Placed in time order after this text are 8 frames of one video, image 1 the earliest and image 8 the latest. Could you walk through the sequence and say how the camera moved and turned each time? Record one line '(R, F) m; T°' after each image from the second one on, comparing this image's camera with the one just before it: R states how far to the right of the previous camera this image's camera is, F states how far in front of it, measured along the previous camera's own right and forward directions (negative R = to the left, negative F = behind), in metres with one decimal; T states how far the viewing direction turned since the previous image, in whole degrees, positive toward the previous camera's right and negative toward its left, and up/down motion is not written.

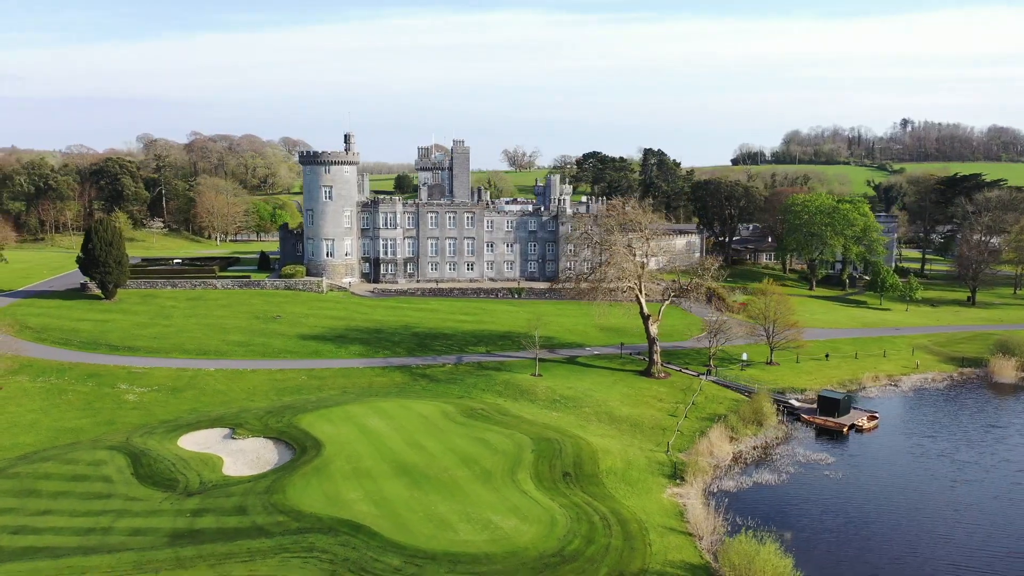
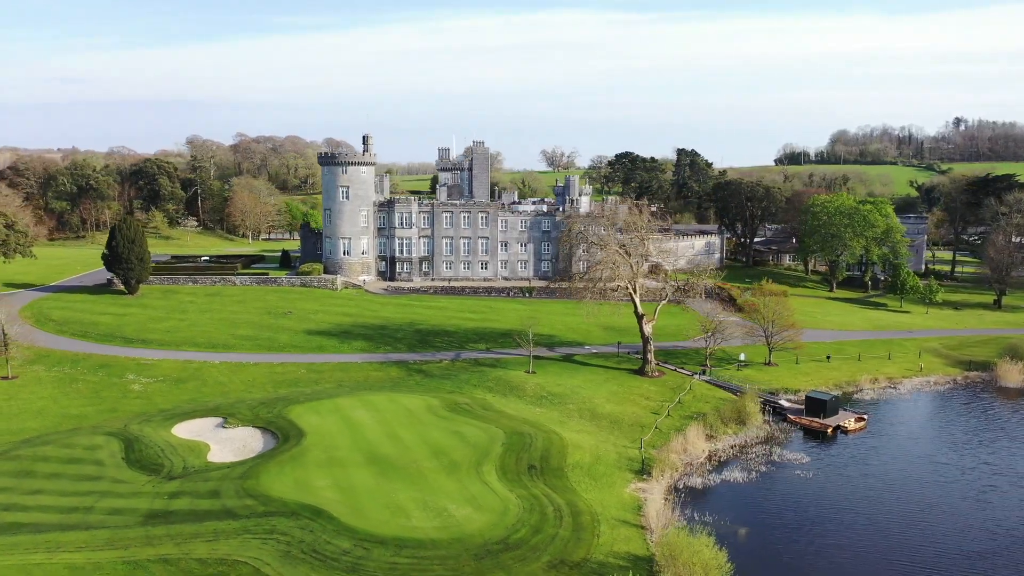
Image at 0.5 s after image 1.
(+3.2, -0.9) m; -3°
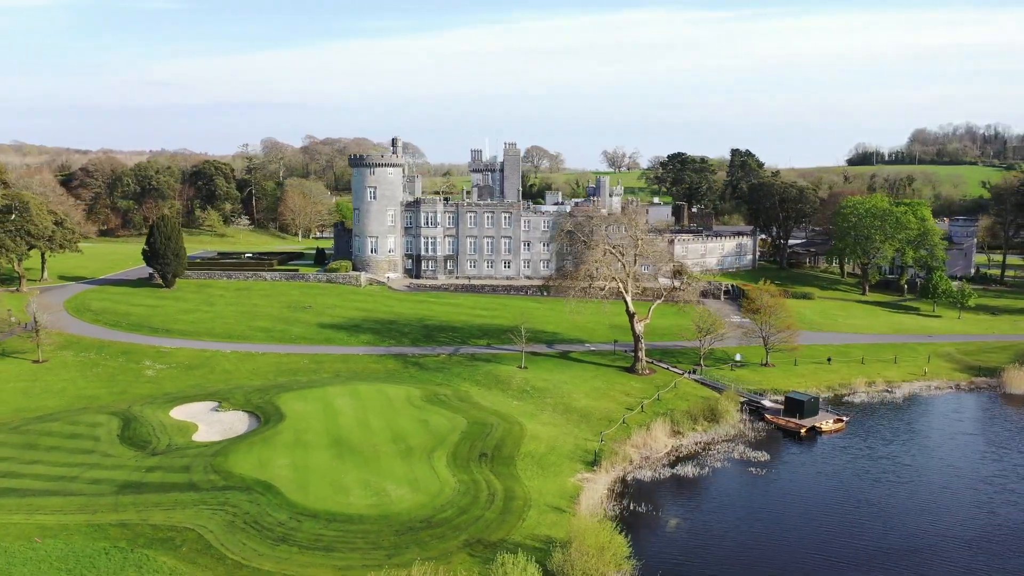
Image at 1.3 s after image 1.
(+5.1, -1.4) m; -5°
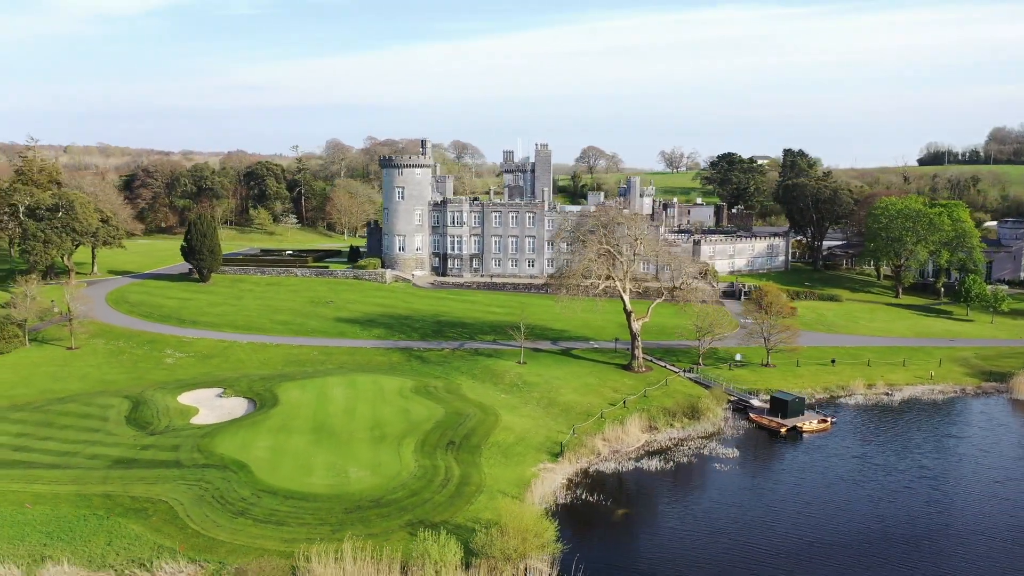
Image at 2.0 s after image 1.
(+4.5, -1.3) m; -5°
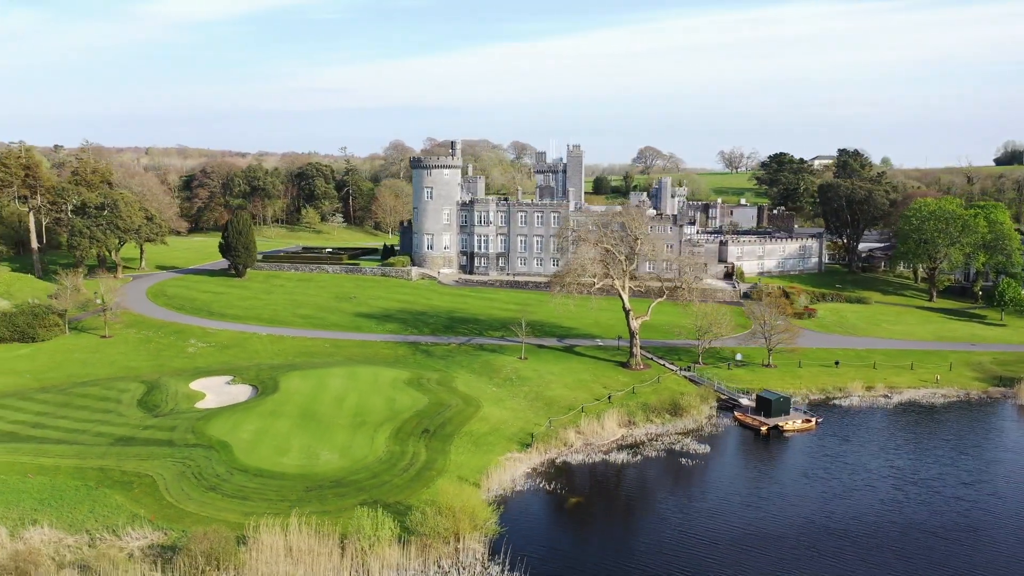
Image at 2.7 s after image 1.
(+4.5, -1.3) m; -5°
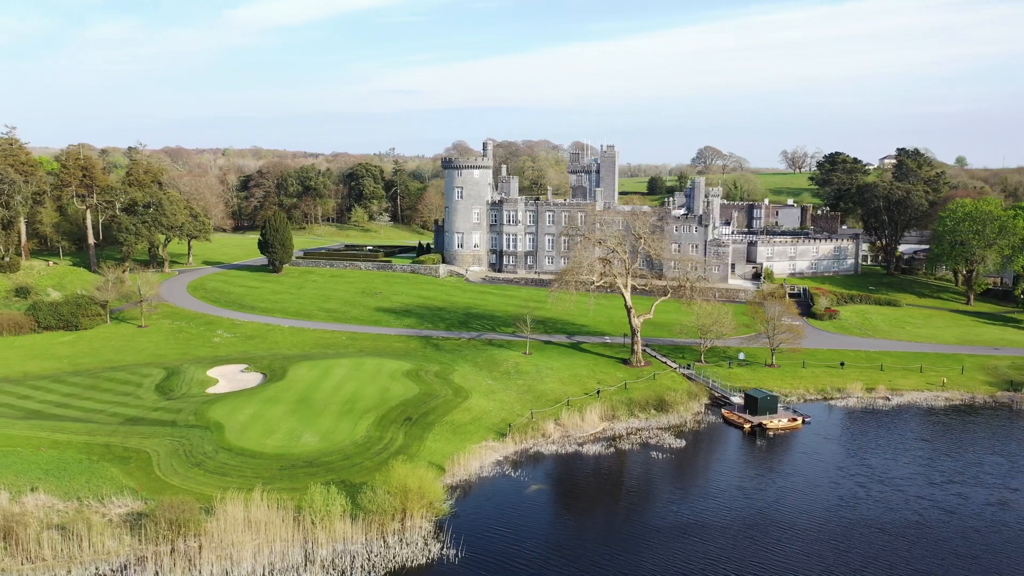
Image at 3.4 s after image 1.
(+4.4, -1.3) m; -5°
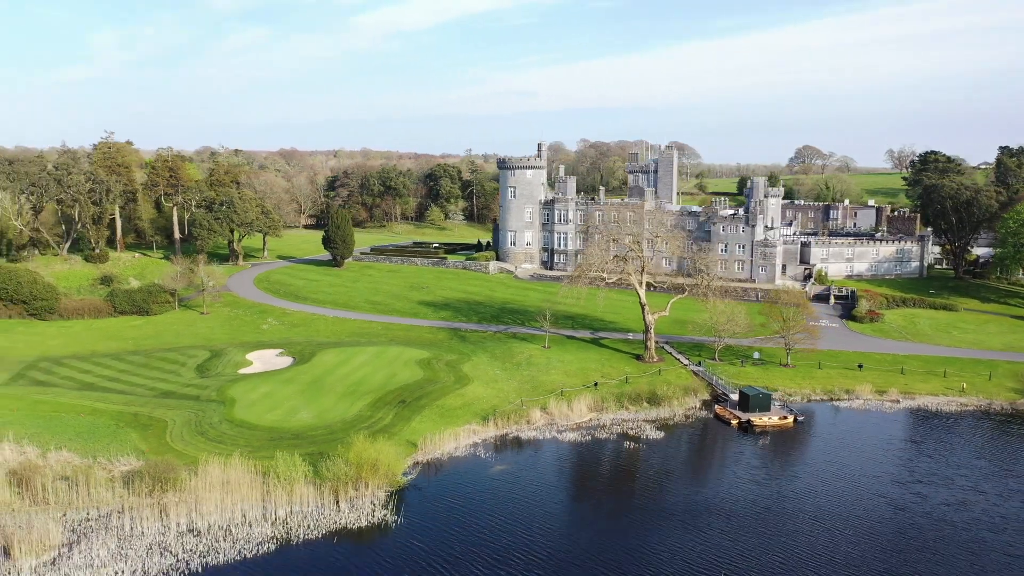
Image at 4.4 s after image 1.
(+6.3, -1.8) m; -8°
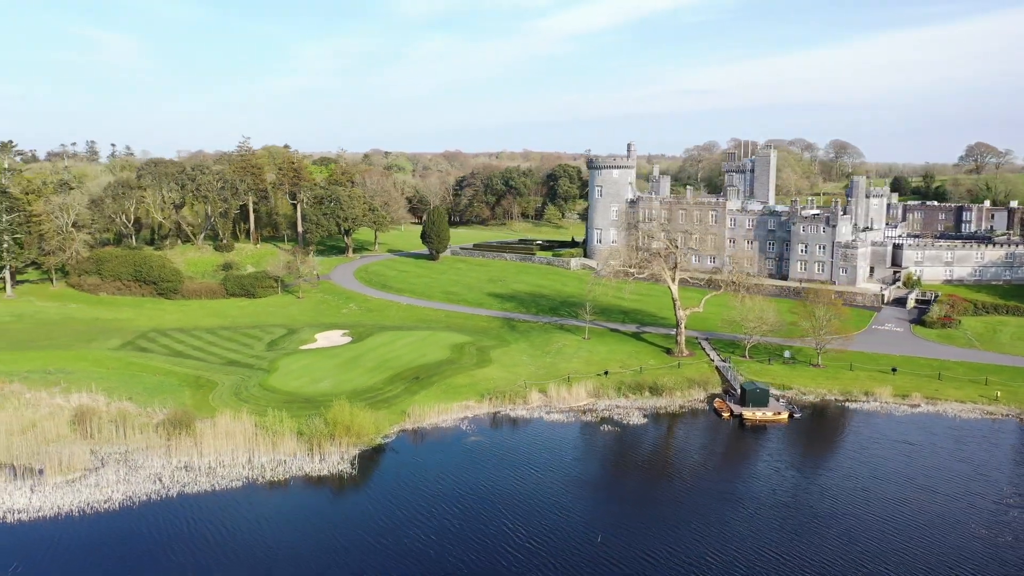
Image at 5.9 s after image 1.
(+9.5, -2.4) m; -12°
